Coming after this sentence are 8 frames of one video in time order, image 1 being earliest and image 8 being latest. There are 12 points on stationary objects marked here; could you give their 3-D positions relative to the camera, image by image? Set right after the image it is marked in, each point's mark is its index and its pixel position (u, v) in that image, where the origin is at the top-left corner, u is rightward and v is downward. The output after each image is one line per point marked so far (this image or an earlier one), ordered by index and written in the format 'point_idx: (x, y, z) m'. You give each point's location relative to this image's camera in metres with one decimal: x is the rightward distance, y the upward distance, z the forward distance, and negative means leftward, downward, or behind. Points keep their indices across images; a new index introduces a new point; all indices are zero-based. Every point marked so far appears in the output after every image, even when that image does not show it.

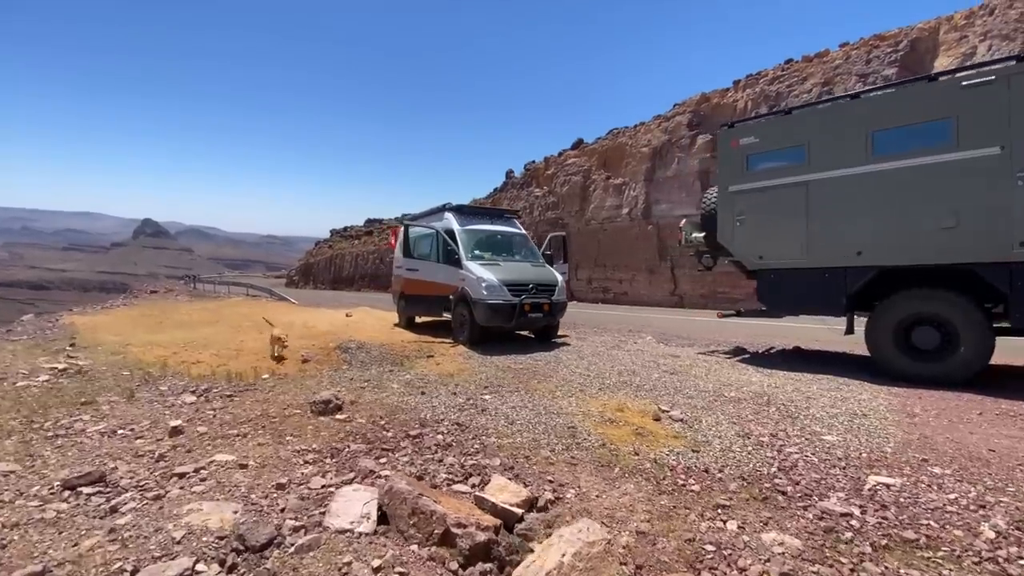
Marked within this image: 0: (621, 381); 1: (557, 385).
0: (+1.8, -1.6, +8.0) m
1: (+0.7, -1.6, +7.9) m
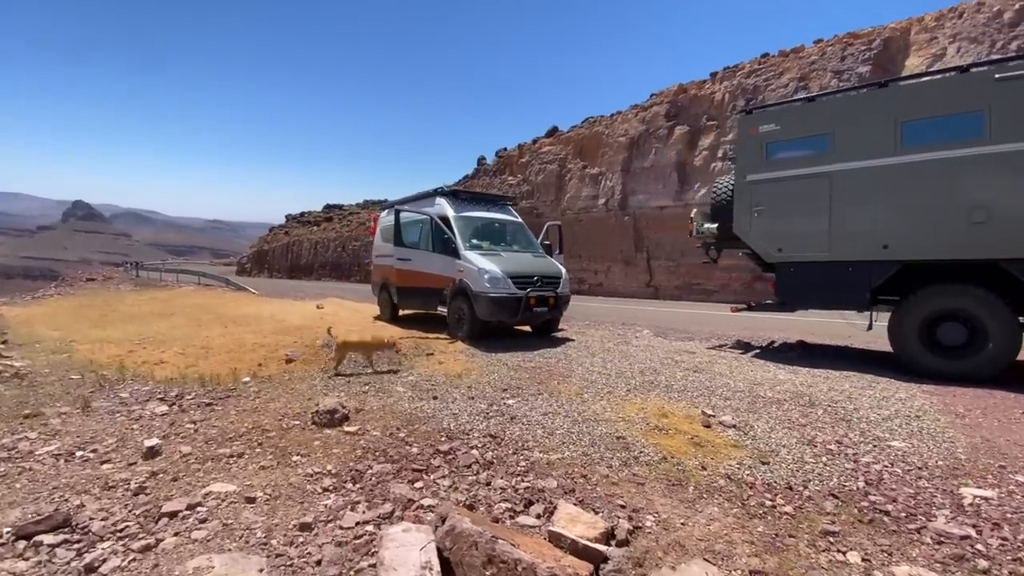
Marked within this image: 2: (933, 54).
0: (+2.1, -1.4, +7.4) m
1: (+1.0, -1.5, +7.2) m
2: (+17.6, +9.8, +20.0) m
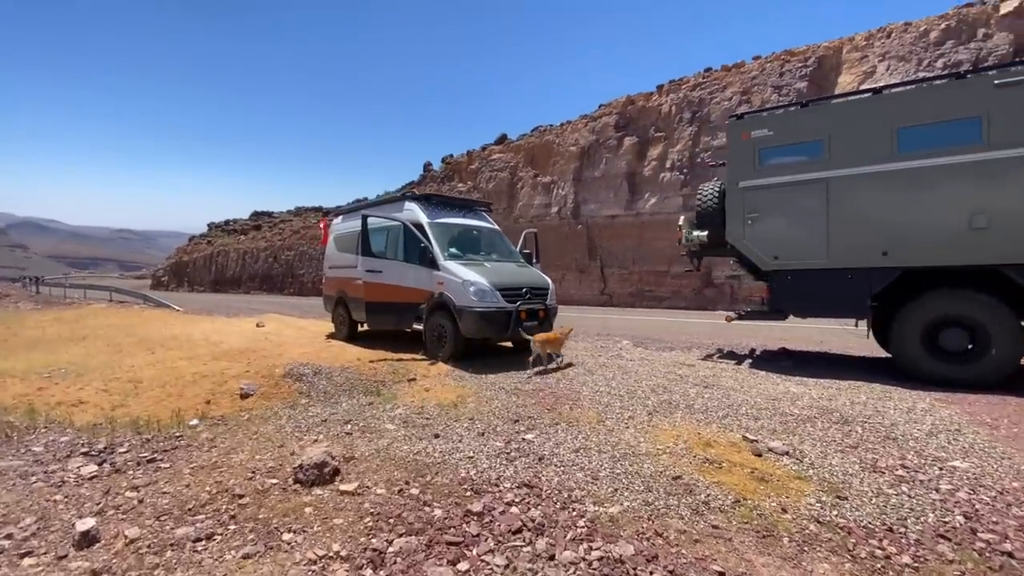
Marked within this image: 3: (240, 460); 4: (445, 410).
0: (+2.2, -1.6, +6.8) m
1: (+1.1, -1.7, +6.5) m
2: (+15.7, +9.6, +21.5) m
3: (-2.9, -1.8, +5.1) m
4: (-0.9, -1.7, +6.7) m
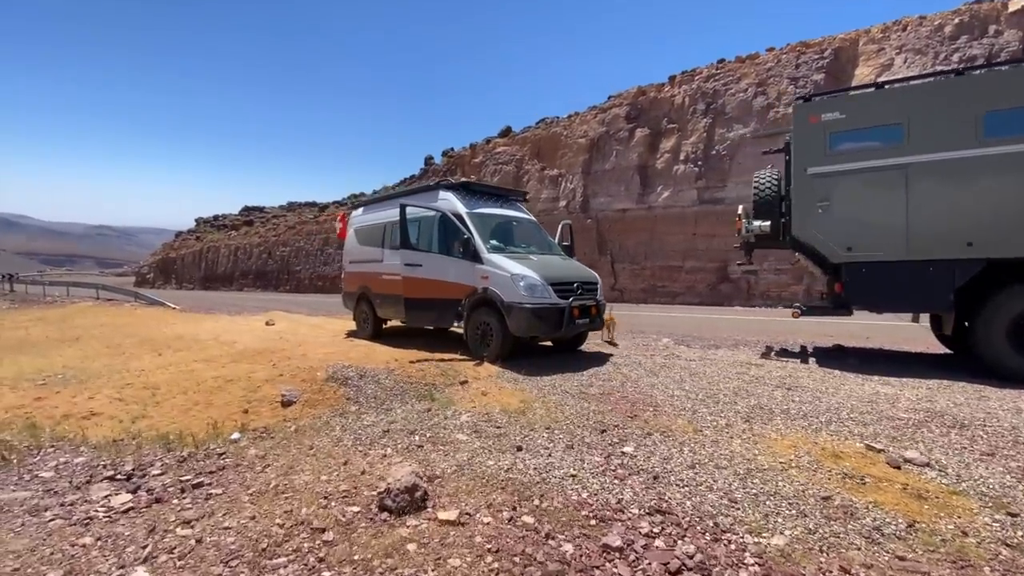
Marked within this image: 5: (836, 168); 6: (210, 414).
0: (+3.1, -1.5, +6.2) m
1: (+2.1, -1.6, +5.9) m
2: (+16.2, +9.9, +21.2) m
3: (-1.9, -1.8, +4.4) m
4: (0.0, -1.6, +6.0) m
5: (+5.5, +2.0, +8.2) m
6: (-3.8, -1.6, +6.1) m
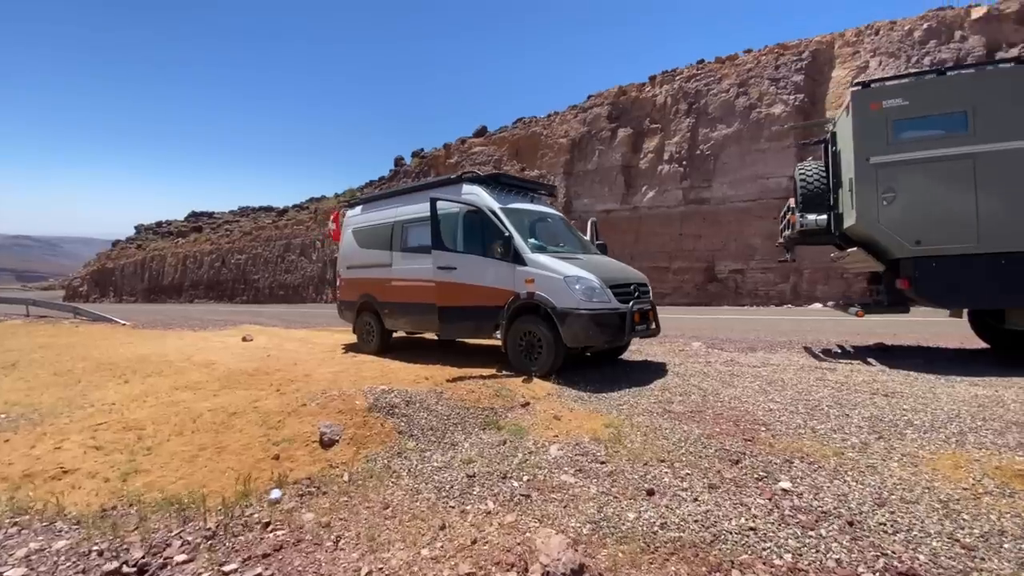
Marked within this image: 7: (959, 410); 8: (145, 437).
0: (+4.1, -1.5, +5.5) m
1: (+3.1, -1.6, +5.0) m
2: (+15.5, +10.0, +21.7) m
3: (-0.7, -1.8, +3.2) m
4: (+1.1, -1.7, +5.0) m
5: (+6.2, +2.1, +7.7) m
6: (-2.8, -1.7, +4.8) m
7: (+5.4, -1.5, +5.8) m
8: (-4.3, -1.7, +5.6) m
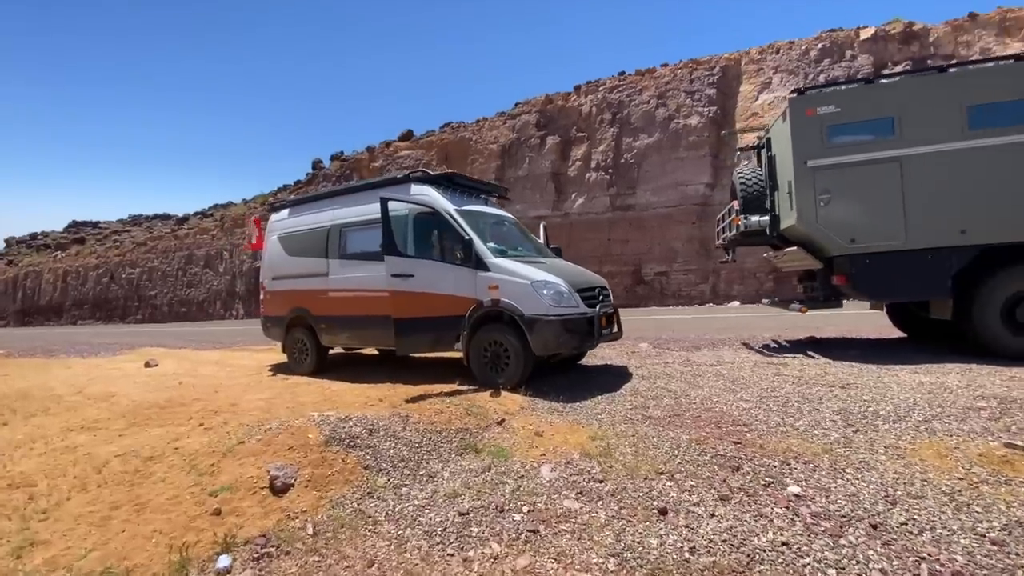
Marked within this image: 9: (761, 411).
0: (+3.8, -1.5, +5.6) m
1: (+3.0, -1.6, +5.0) m
2: (+12.2, +10.1, +23.5) m
3: (-0.5, -1.9, +2.6) m
4: (+0.9, -1.7, +4.6) m
5: (+5.5, +2.2, +8.2) m
6: (-2.9, -1.9, +3.8) m
7: (+5.1, -1.4, +6.1) m
8: (-4.5, -1.9, +4.4) m
9: (+3.0, -1.5, +5.8) m
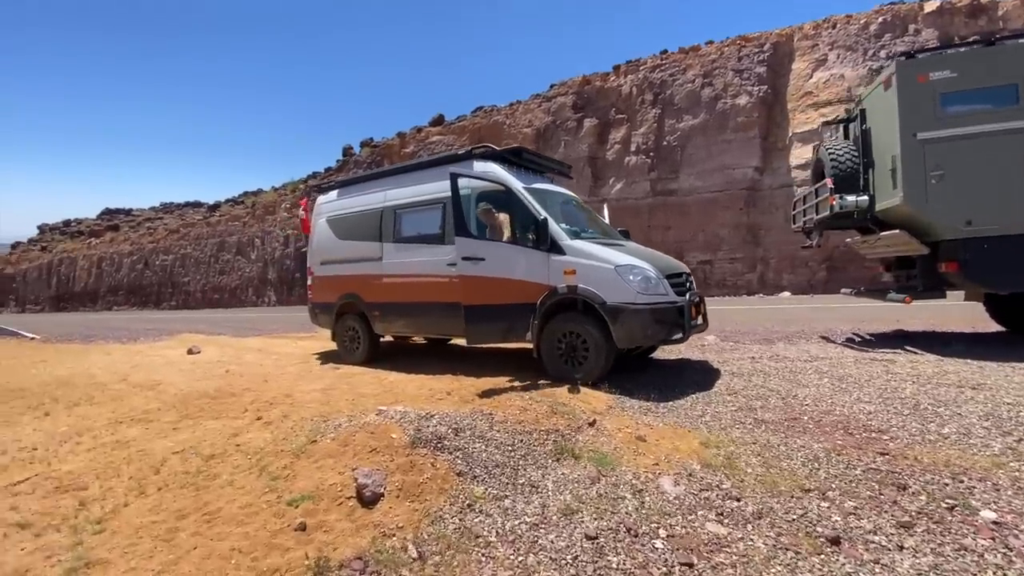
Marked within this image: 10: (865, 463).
0: (+4.8, -1.3, +4.8) m
1: (+3.9, -1.4, +4.3) m
2: (+14.0, +10.6, +22.1) m
3: (+0.3, -1.8, +2.0) m
4: (+1.9, -1.6, +4.0) m
5: (+6.6, +2.4, +7.3) m
6: (-2.0, -1.7, +3.3) m
7: (+6.1, -1.2, +5.3) m
8: (-3.5, -1.8, +4.0) m
9: (+4.0, -1.3, +5.1) m
10: (+3.0, -1.5, +4.1) m
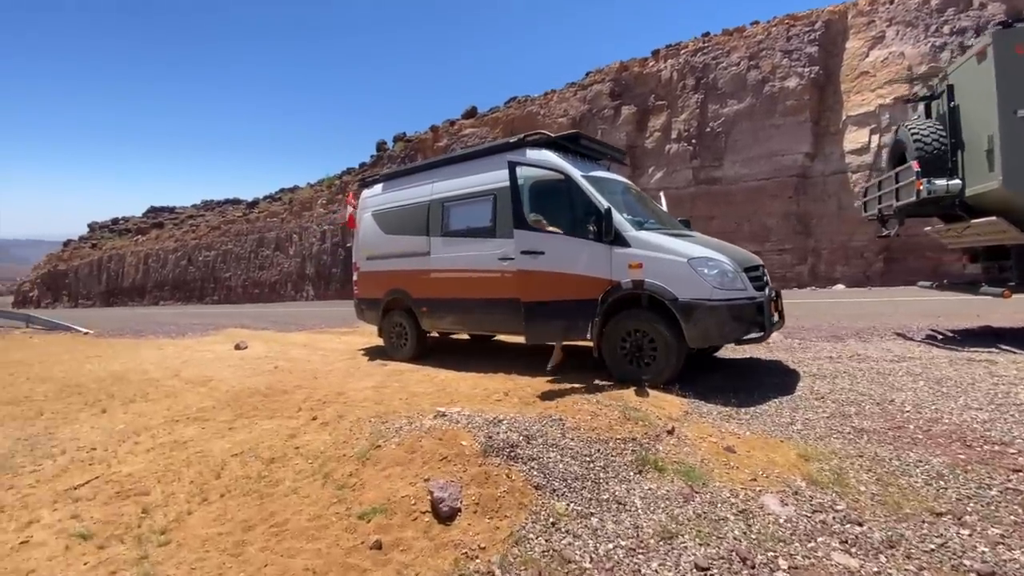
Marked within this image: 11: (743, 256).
0: (+5.5, -1.3, +4.2) m
1: (+4.5, -1.4, +3.7) m
2: (+15.6, +10.9, +20.8) m
3: (+0.8, -1.8, +1.6) m
4: (+2.5, -1.5, +3.5) m
5: (+7.4, +2.5, +6.5) m
6: (-1.4, -1.7, +3.1) m
7: (+6.8, -1.2, +4.6) m
8: (-2.9, -1.8, +3.9) m
9: (+4.7, -1.3, +4.5) m
10: (+3.6, -1.4, +3.6) m
11: (+2.8, +0.4, +5.9) m
